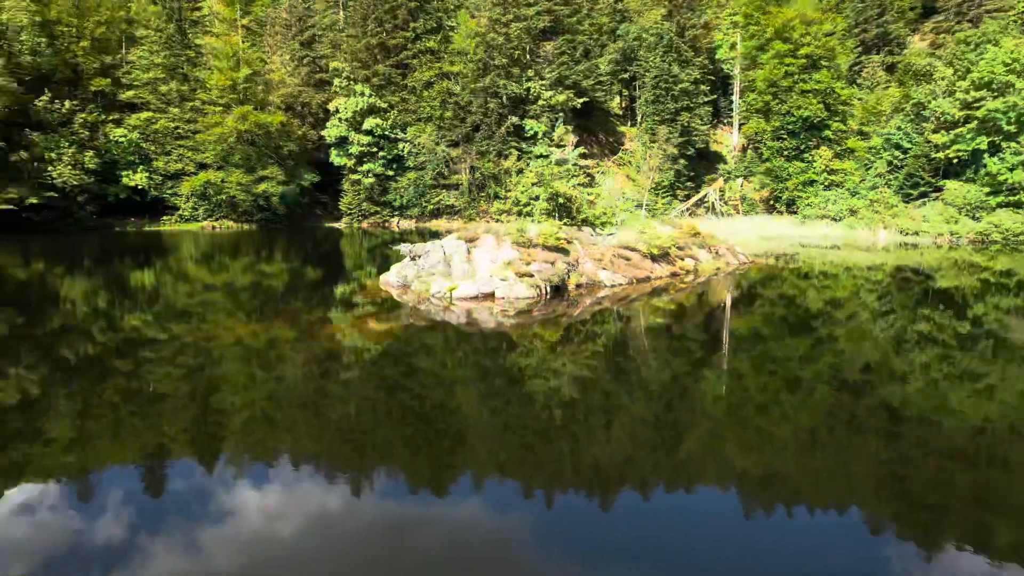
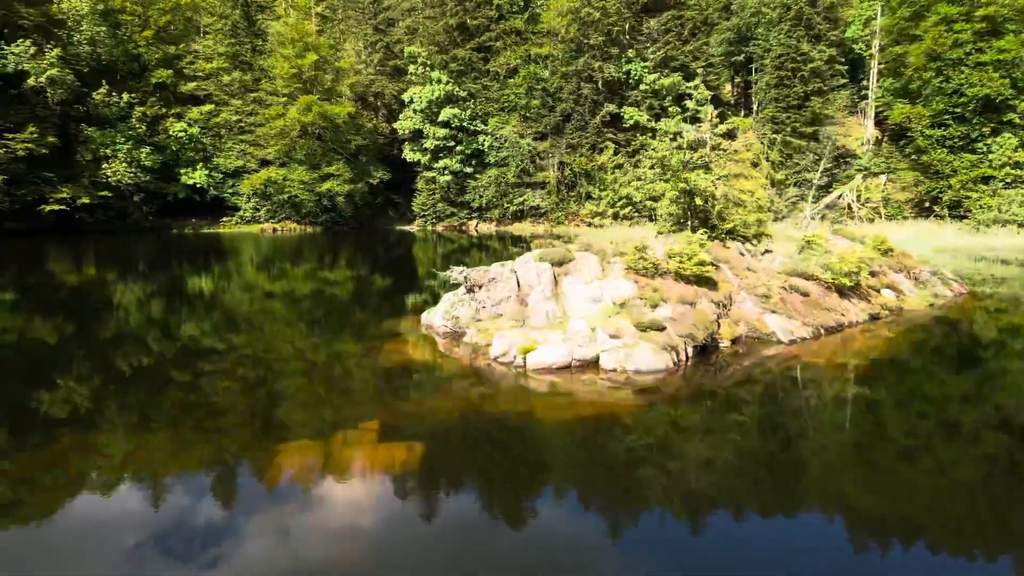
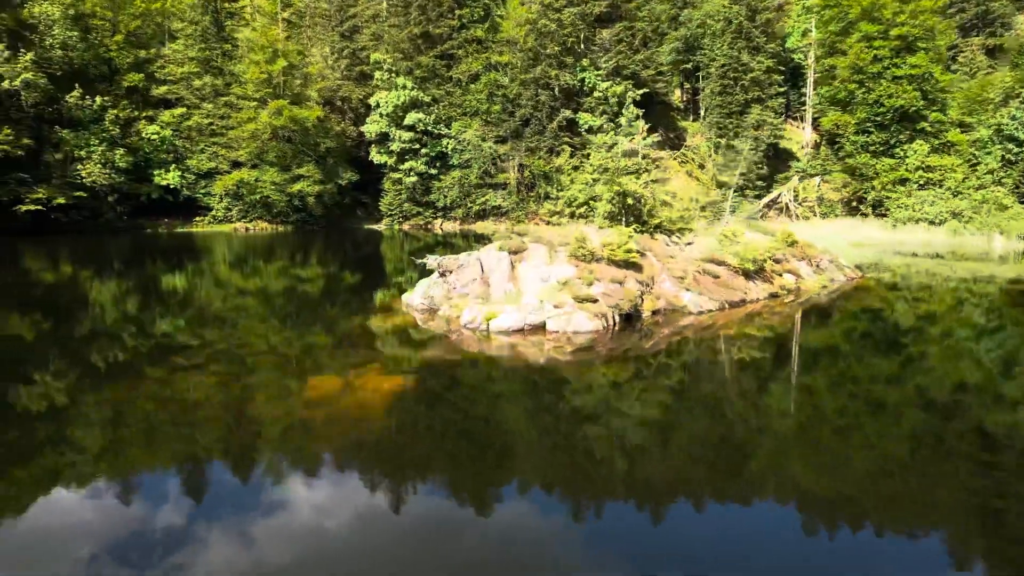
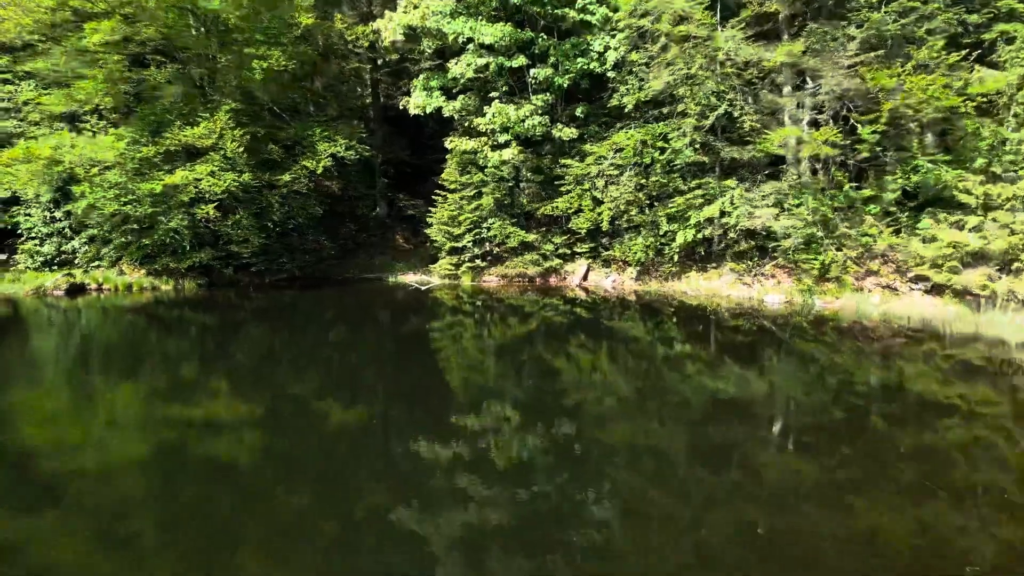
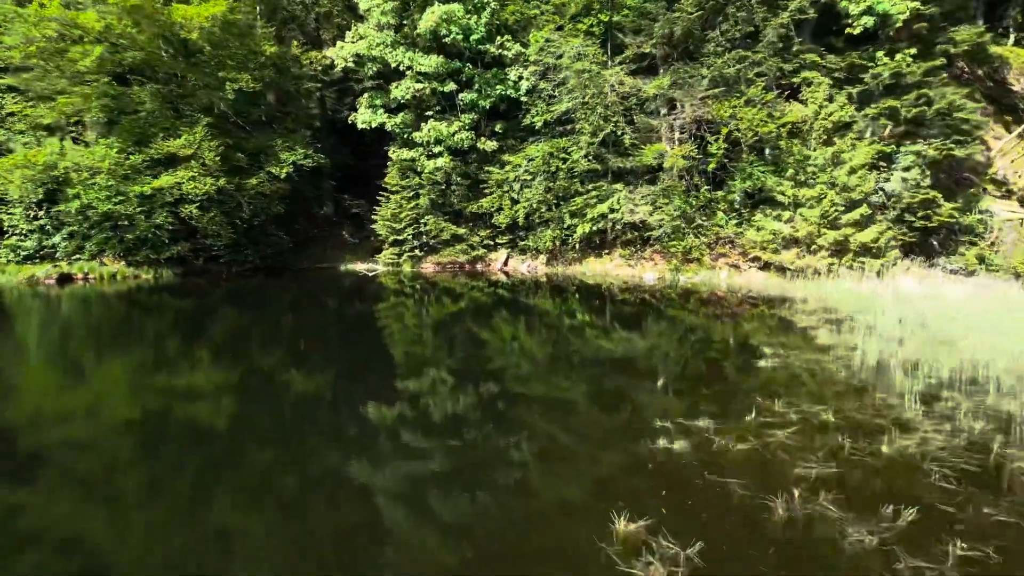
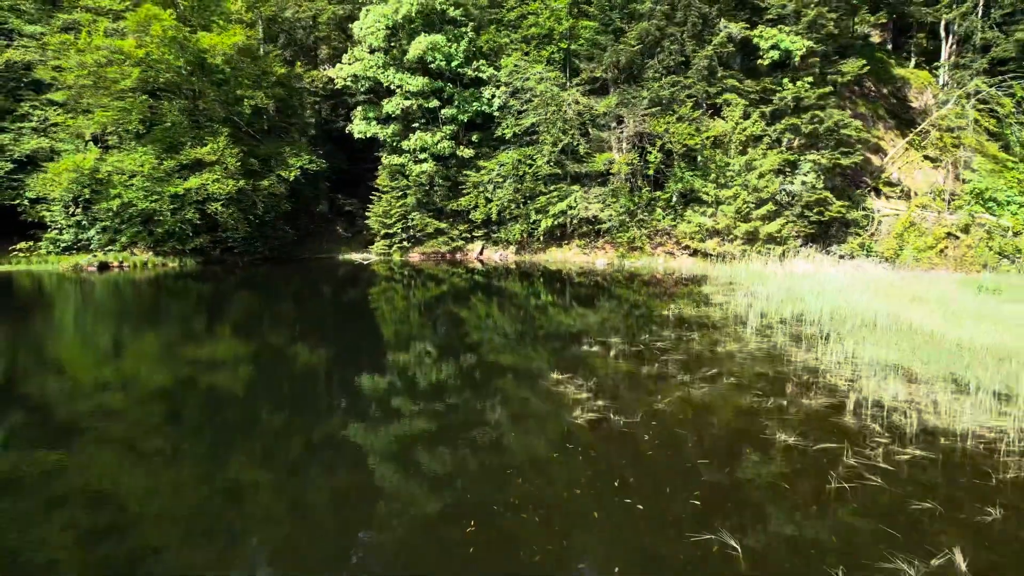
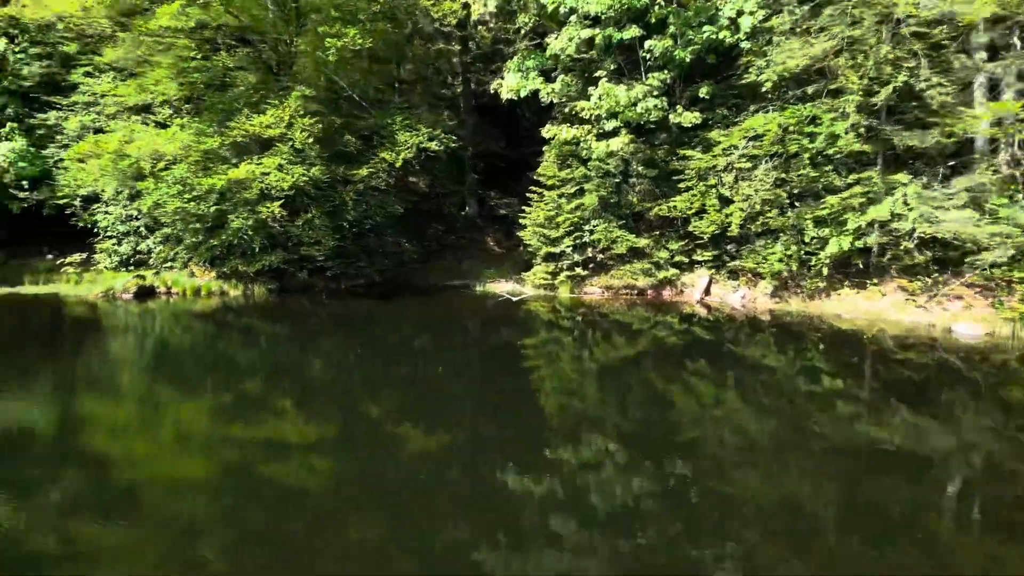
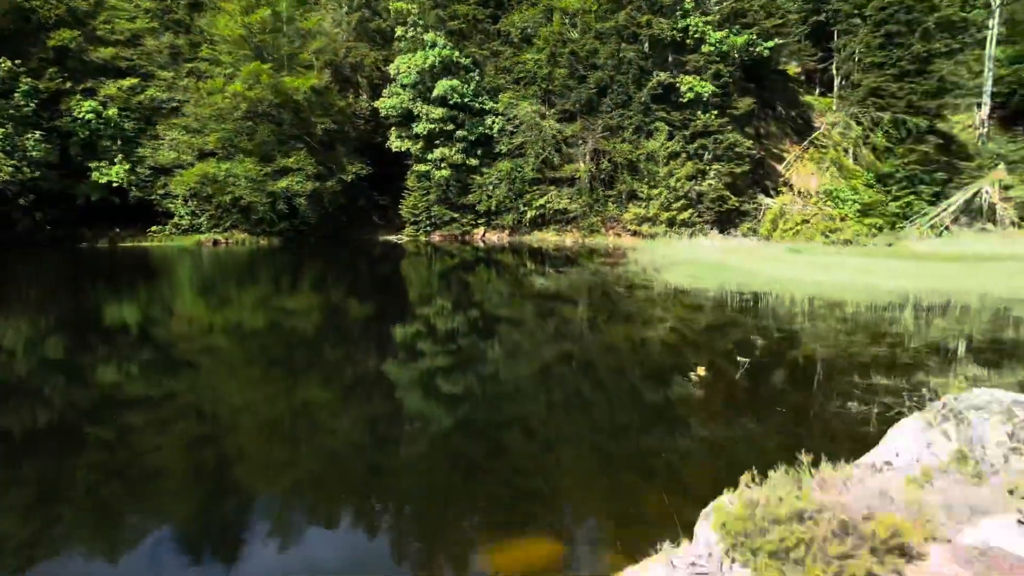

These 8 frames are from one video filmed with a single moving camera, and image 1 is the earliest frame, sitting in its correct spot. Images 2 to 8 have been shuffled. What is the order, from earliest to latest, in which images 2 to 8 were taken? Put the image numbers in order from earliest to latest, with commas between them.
3, 2, 8, 6, 5, 4, 7
